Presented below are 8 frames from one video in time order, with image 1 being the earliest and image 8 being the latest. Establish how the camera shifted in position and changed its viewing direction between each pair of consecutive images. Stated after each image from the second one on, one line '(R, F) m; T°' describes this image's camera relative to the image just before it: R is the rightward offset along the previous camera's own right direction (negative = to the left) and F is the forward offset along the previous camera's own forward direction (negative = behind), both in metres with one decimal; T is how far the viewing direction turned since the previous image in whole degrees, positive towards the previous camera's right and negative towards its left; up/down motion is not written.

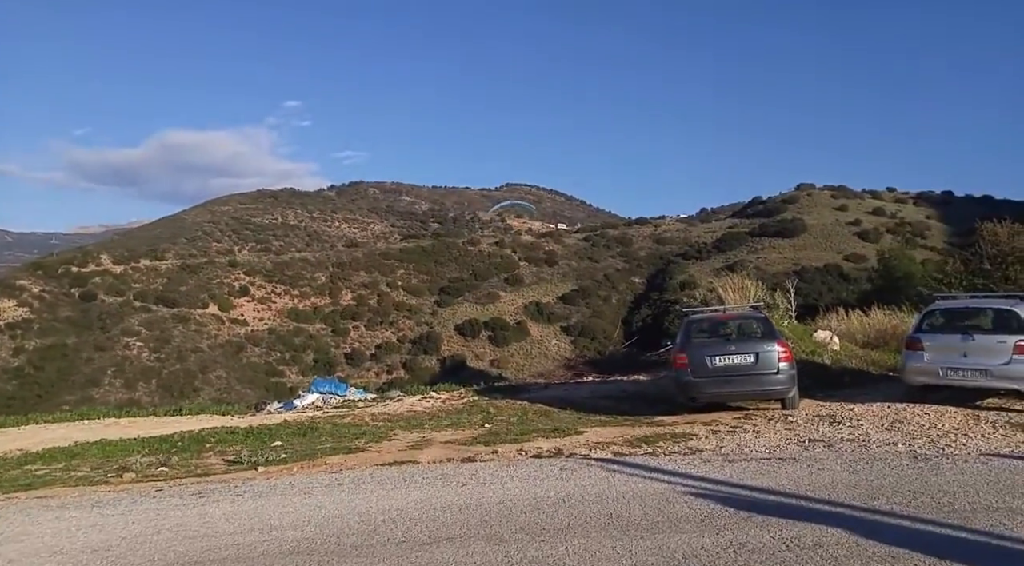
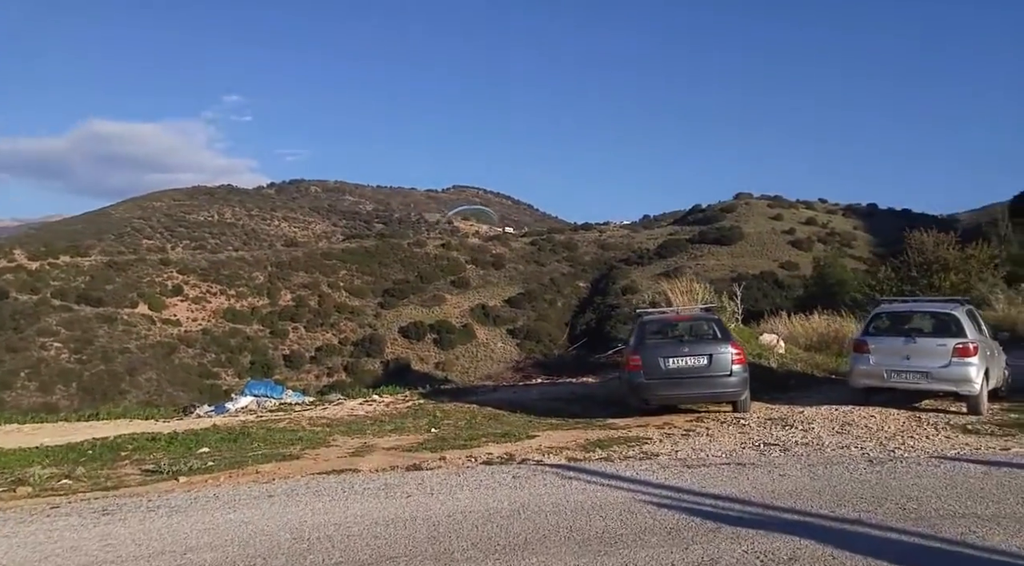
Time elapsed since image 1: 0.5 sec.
(0.0, +0.4) m; +4°
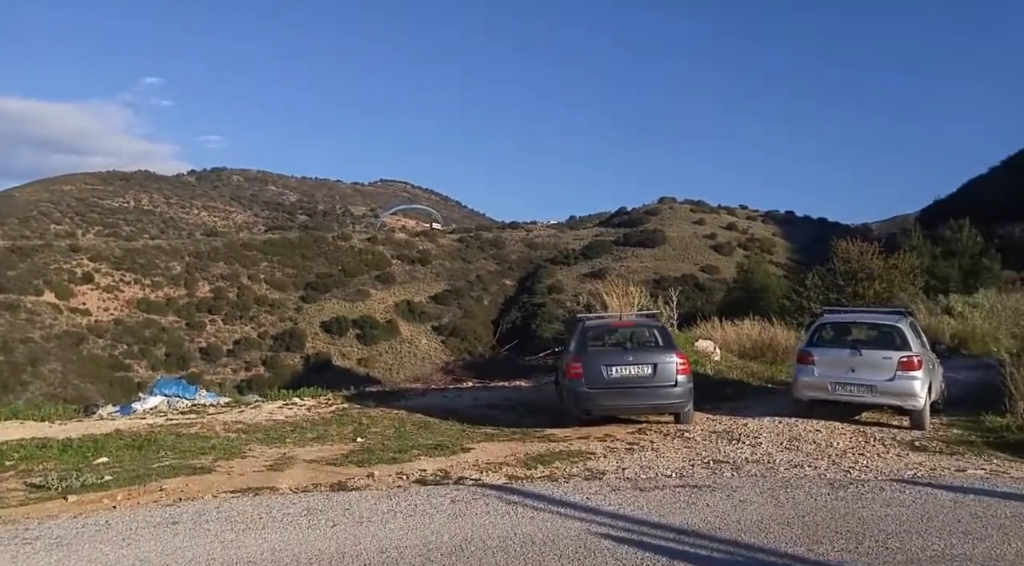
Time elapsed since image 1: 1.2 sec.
(-0.1, +0.5) m; +5°
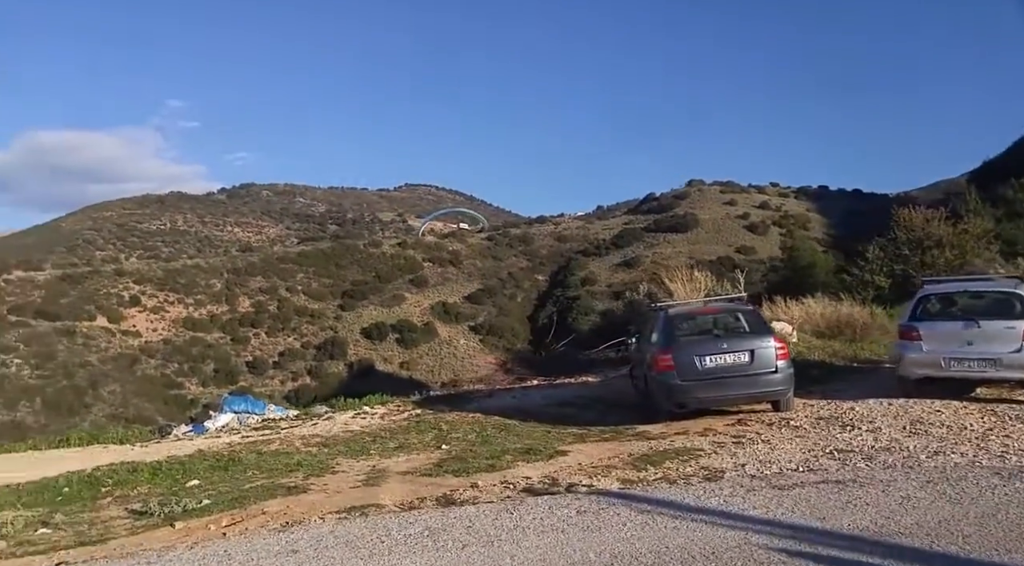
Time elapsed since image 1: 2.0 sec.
(-0.5, +0.3) m; -2°
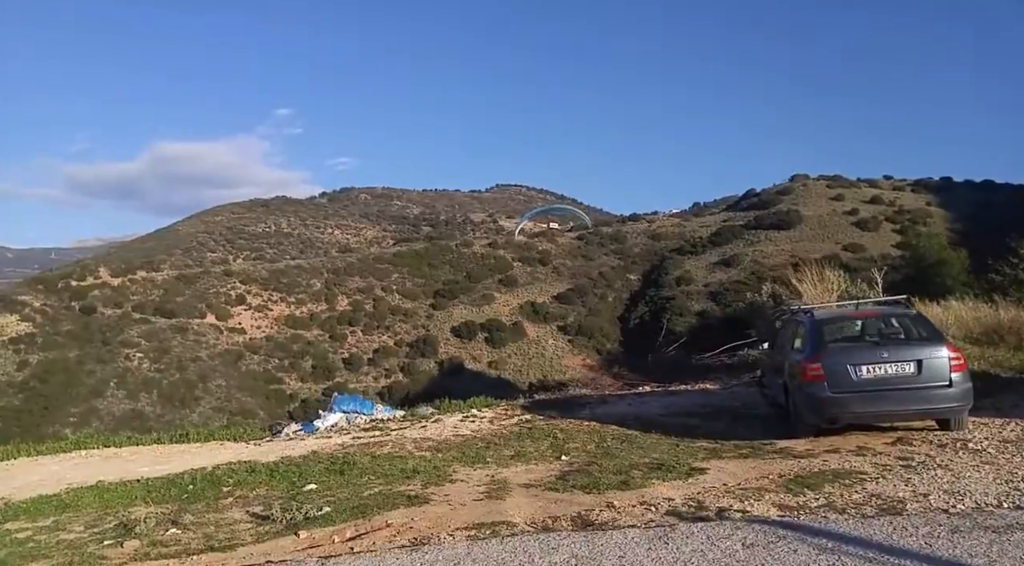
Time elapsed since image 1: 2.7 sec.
(-0.3, +0.5) m; -6°
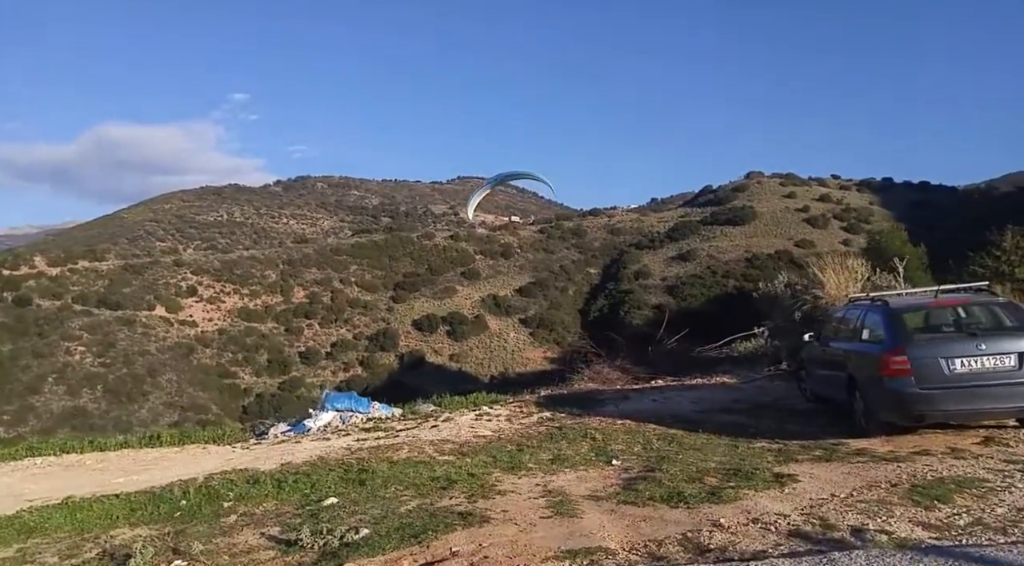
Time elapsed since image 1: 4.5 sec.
(-0.8, +0.9) m; +3°
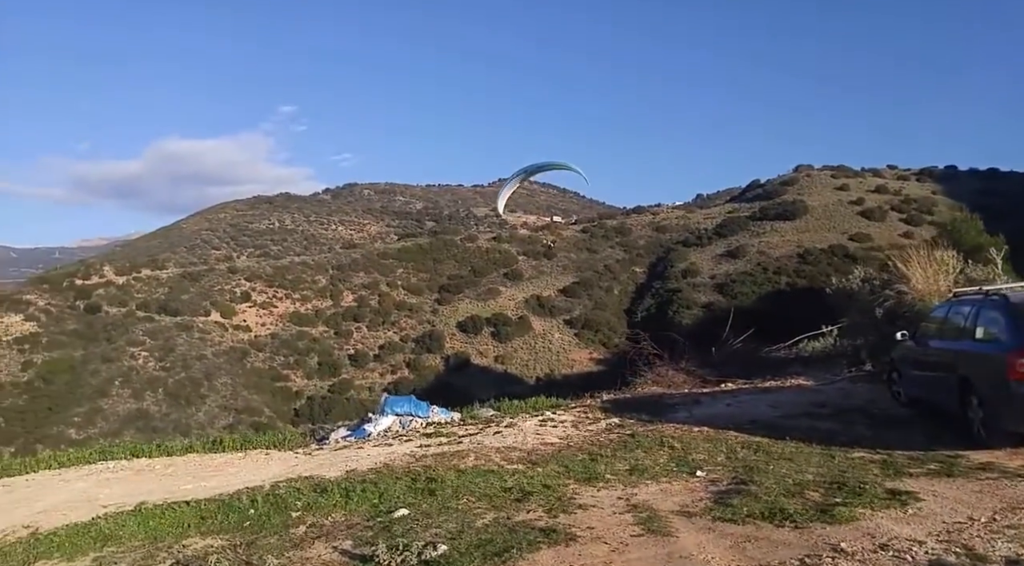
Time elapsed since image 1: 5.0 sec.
(-0.3, +0.5) m; -3°
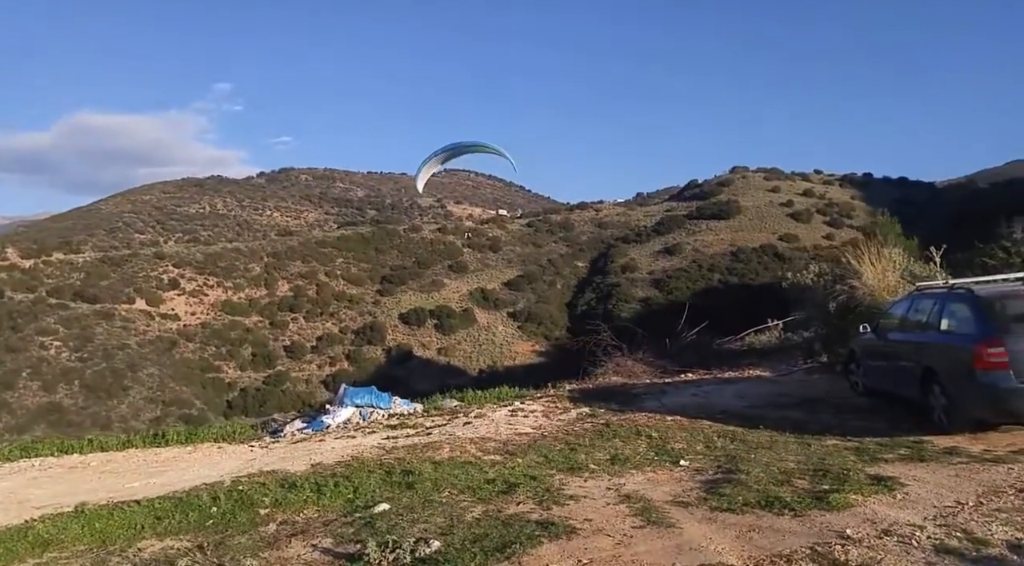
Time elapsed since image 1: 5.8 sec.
(-0.4, +0.1) m; +4°
